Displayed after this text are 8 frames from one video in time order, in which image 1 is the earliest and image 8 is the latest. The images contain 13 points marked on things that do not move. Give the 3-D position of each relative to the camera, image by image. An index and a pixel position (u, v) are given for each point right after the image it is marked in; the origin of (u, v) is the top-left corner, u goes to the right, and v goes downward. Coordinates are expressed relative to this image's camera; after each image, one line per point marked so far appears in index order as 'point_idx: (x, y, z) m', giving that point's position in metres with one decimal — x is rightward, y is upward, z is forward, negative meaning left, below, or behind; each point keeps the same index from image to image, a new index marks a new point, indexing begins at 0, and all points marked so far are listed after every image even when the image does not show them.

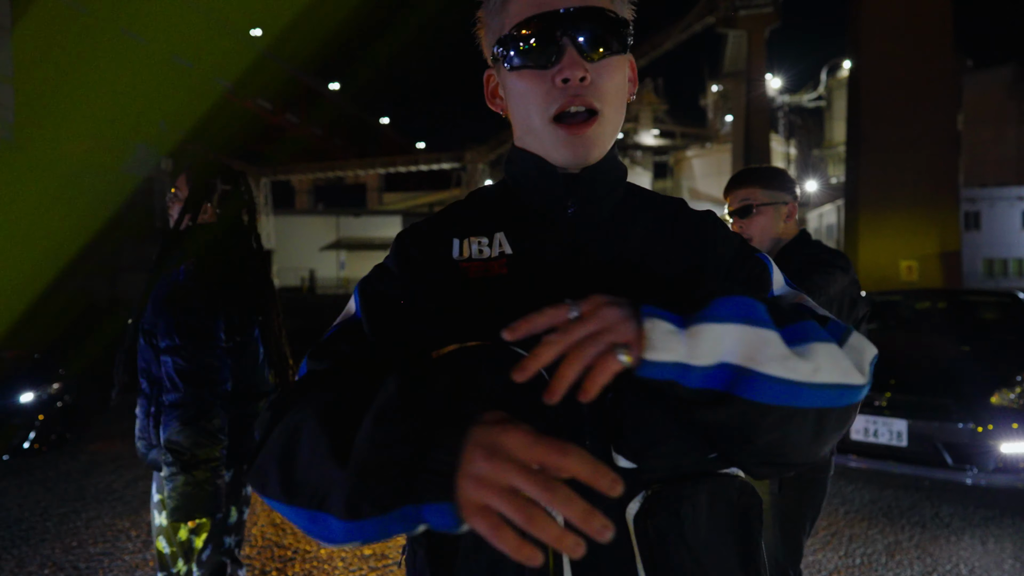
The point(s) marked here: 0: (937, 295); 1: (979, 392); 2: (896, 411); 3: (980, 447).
0: (+4.3, -0.1, +6.8) m
1: (+3.4, -0.8, +4.9) m
2: (+2.8, -0.9, +5.0) m
3: (+3.2, -1.1, +4.6) m
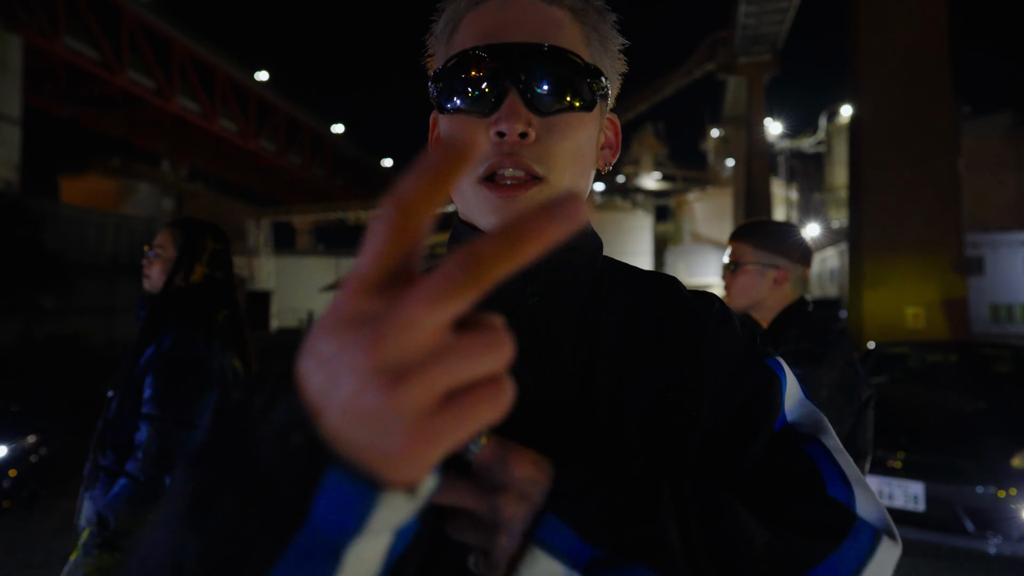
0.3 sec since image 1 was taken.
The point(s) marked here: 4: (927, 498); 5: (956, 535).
0: (+4.2, -0.6, +6.4) m
1: (+3.3, -1.1, +4.5) m
2: (+2.7, -1.3, +4.6) m
3: (+3.1, -1.4, +4.2) m
4: (+2.6, -1.3, +4.2) m
5: (+2.7, -1.6, +4.1) m
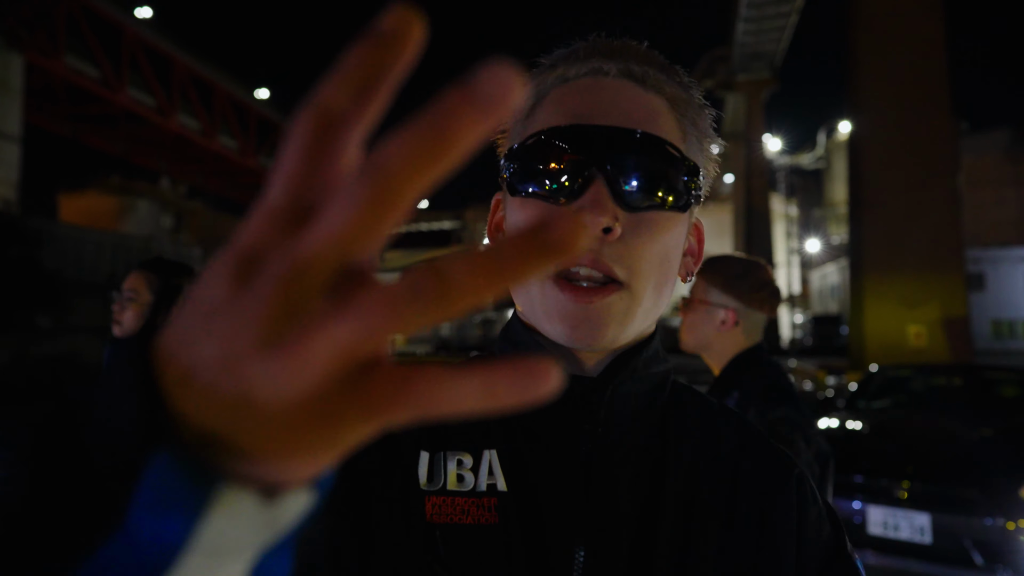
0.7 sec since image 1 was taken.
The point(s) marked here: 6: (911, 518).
0: (+4.1, -0.8, +6.3) m
1: (+3.2, -1.3, +4.3) m
2: (+2.6, -1.4, +4.4) m
3: (+3.0, -1.6, +4.0) m
4: (+2.6, -1.5, +4.0) m
5: (+2.7, -1.7, +3.9) m
6: (+2.5, -1.4, +4.1) m
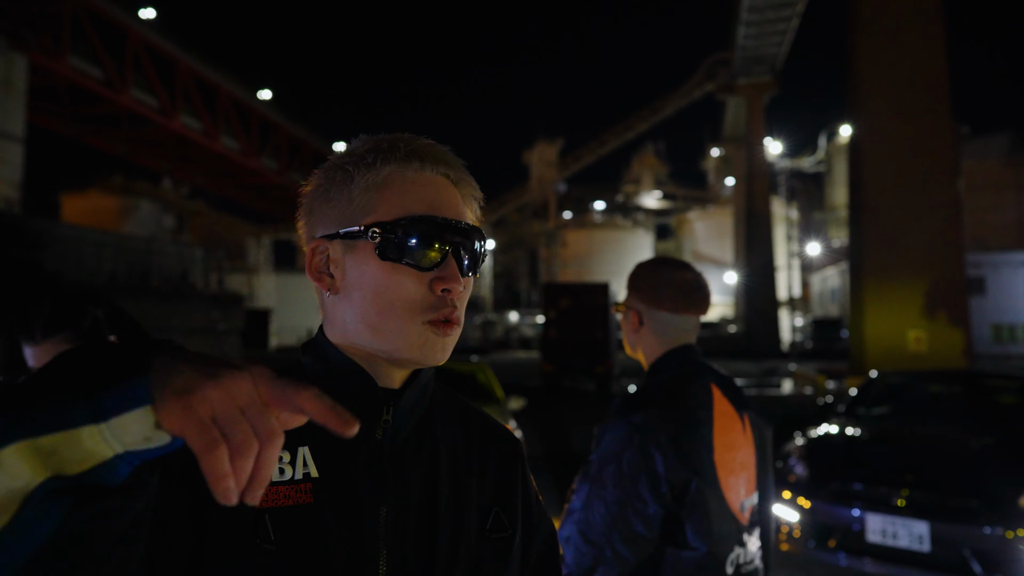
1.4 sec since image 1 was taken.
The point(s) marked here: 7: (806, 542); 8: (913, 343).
0: (+4.1, -0.8, +6.3) m
1: (+3.2, -1.3, +4.3) m
2: (+2.7, -1.5, +4.4) m
3: (+3.0, -1.6, +4.0) m
4: (+2.6, -1.6, +4.1) m
5: (+2.7, -1.8, +3.9) m
6: (+2.5, -1.5, +4.1) m
7: (+2.0, -1.8, +4.6) m
8: (+7.9, -1.1, +13.2) m
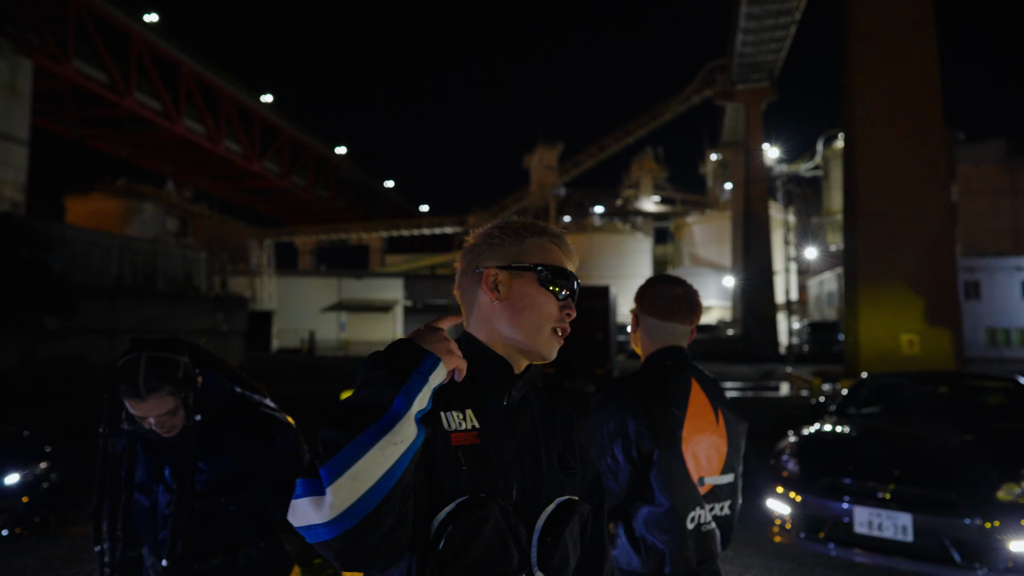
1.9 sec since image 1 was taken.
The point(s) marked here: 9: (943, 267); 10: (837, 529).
0: (+4.3, -0.9, +6.7) m
1: (+3.3, -1.4, +4.7) m
2: (+2.8, -1.5, +4.8) m
3: (+3.1, -1.7, +4.4) m
4: (+2.7, -1.6, +4.4) m
5: (+2.8, -1.8, +4.3) m
6: (+2.6, -1.6, +4.5) m
7: (+2.1, -1.8, +5.0) m
8: (+8.0, -1.2, +13.6) m
9: (+8.7, +0.5, +13.5) m
10: (+2.3, -1.7, +4.8) m
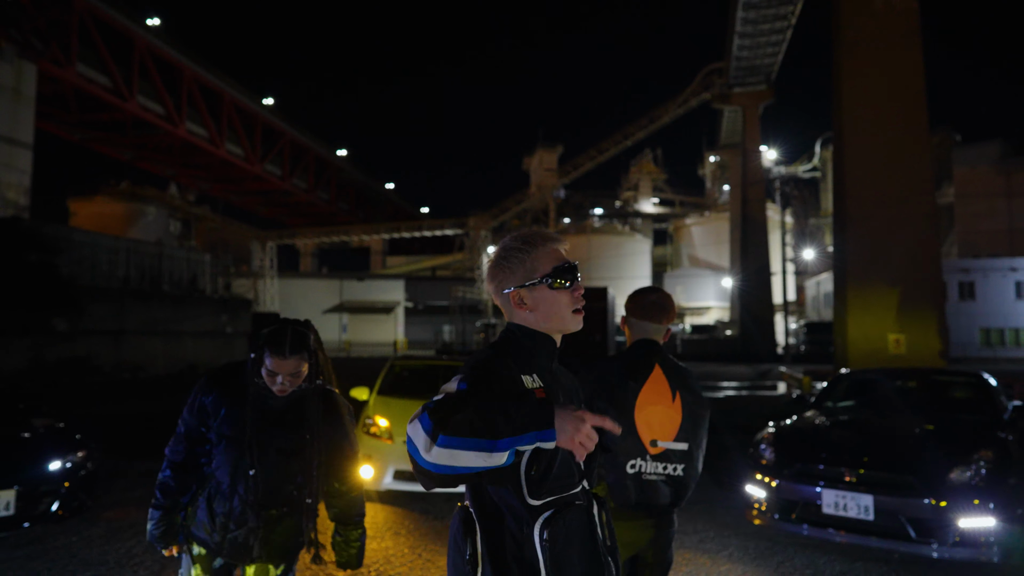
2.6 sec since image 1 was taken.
0: (+4.2, -0.9, +7.1) m
1: (+3.3, -1.4, +5.1) m
2: (+2.7, -1.5, +5.2) m
3: (+3.1, -1.7, +4.8) m
4: (+2.7, -1.6, +4.9) m
5: (+2.8, -1.8, +4.7) m
6: (+2.6, -1.6, +4.9) m
7: (+2.1, -1.8, +5.4) m
8: (+8.0, -1.2, +14.0) m
9: (+8.7, +0.4, +14.0) m
10: (+2.3, -1.7, +5.2) m
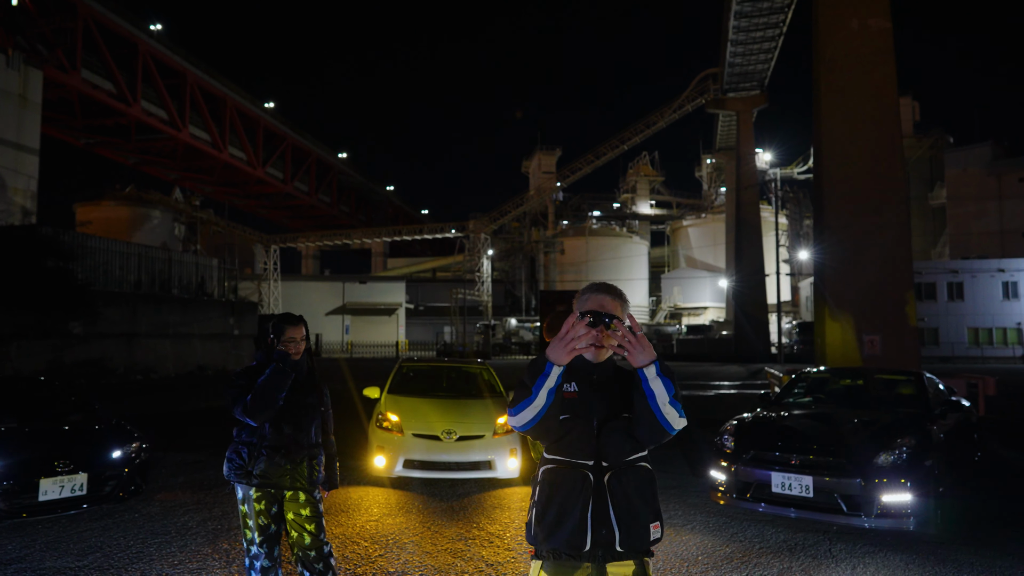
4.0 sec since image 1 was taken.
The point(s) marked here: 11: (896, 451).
0: (+4.2, -1.0, +8.0) m
1: (+3.2, -1.5, +6.0) m
2: (+2.7, -1.6, +6.1) m
3: (+3.0, -1.8, +5.7) m
4: (+2.6, -1.7, +5.8) m
5: (+2.7, -1.9, +5.6) m
6: (+2.5, -1.7, +5.8) m
7: (+2.0, -1.9, +6.3) m
8: (+7.9, -1.3, +14.9) m
9: (+8.6, +0.3, +14.8) m
10: (+2.3, -1.8, +6.1) m
11: (+3.3, -1.4, +5.8) m
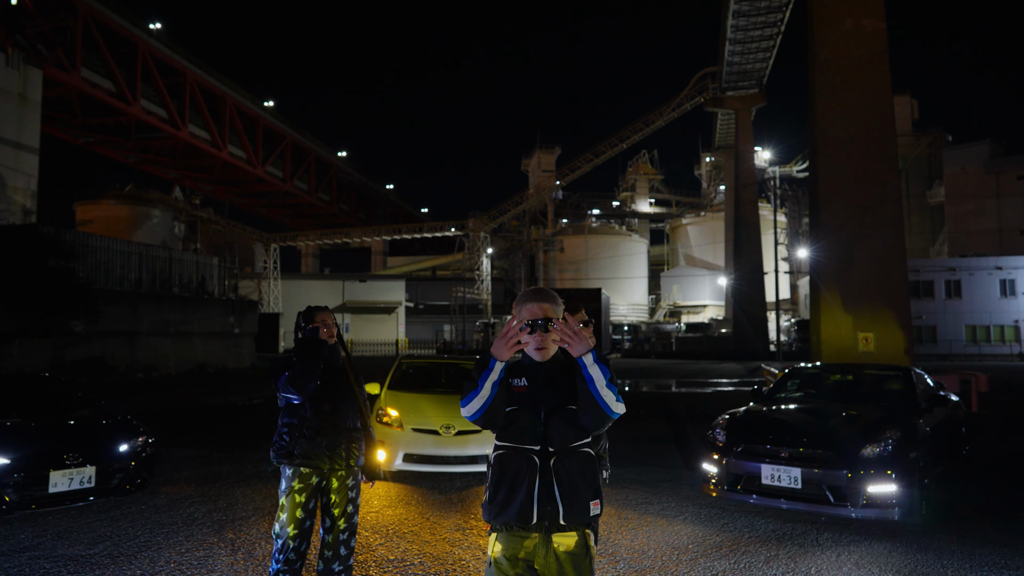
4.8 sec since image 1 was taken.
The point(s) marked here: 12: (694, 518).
0: (+4.2, -1.0, +8.1) m
1: (+3.2, -1.5, +6.2) m
2: (+2.7, -1.6, +6.3) m
3: (+3.0, -1.7, +5.9) m
4: (+2.6, -1.7, +5.9) m
5: (+2.7, -1.9, +5.8) m
6: (+2.5, -1.6, +6.0) m
7: (+2.0, -1.9, +6.4) m
8: (+7.9, -1.2, +15.1) m
9: (+8.6, +0.4, +15.0) m
10: (+2.2, -1.8, +6.2) m
11: (+3.3, -1.4, +5.9) m
12: (+1.7, -2.1, +6.1) m
